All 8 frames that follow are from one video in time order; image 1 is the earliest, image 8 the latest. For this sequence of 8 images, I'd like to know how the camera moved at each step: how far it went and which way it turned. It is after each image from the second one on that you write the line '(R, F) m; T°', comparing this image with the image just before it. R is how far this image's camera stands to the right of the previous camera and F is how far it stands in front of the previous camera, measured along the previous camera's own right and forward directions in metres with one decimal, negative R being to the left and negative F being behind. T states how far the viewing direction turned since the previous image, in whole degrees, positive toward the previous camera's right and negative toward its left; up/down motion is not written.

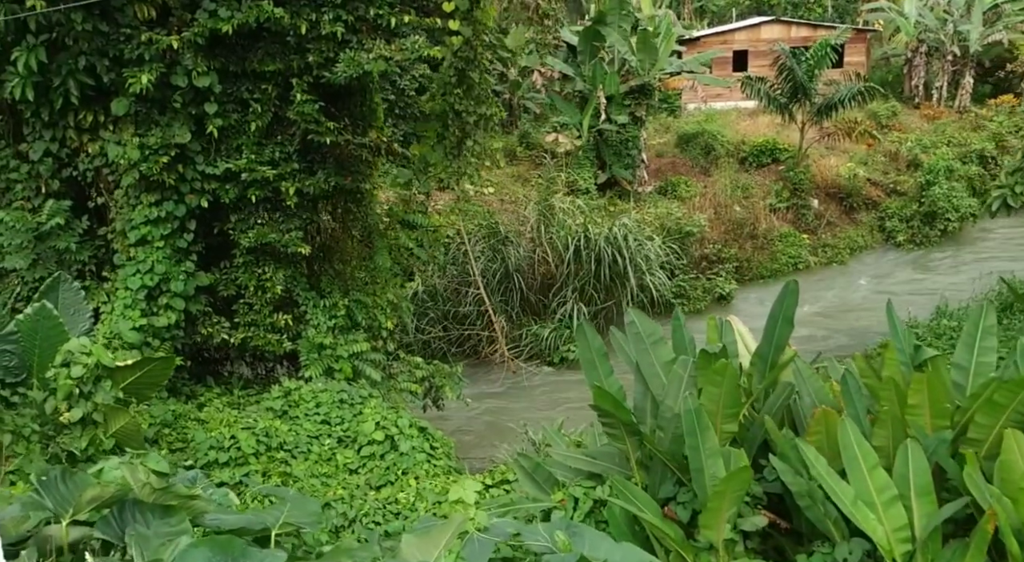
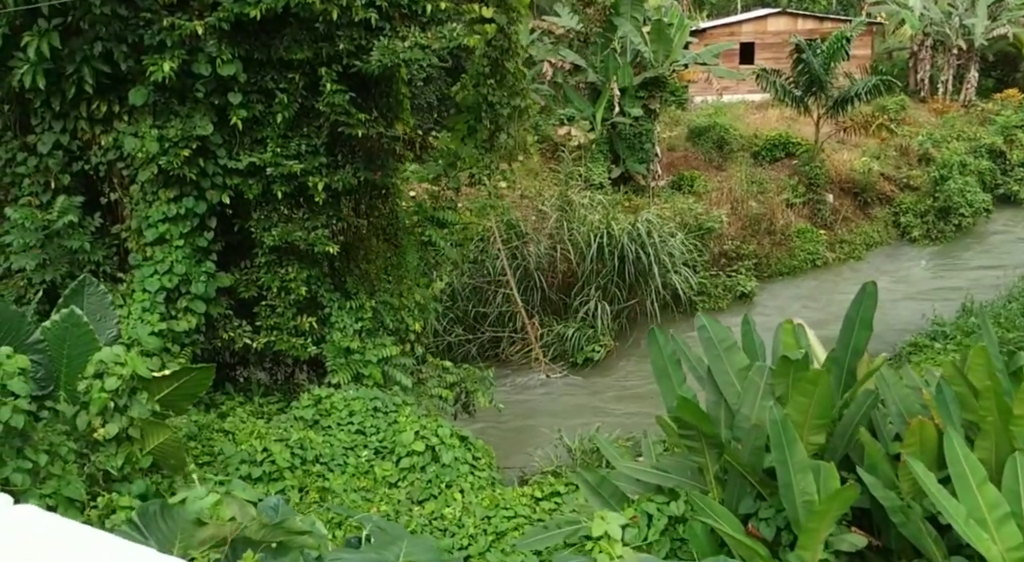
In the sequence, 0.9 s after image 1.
(-0.3, +0.3) m; +1°
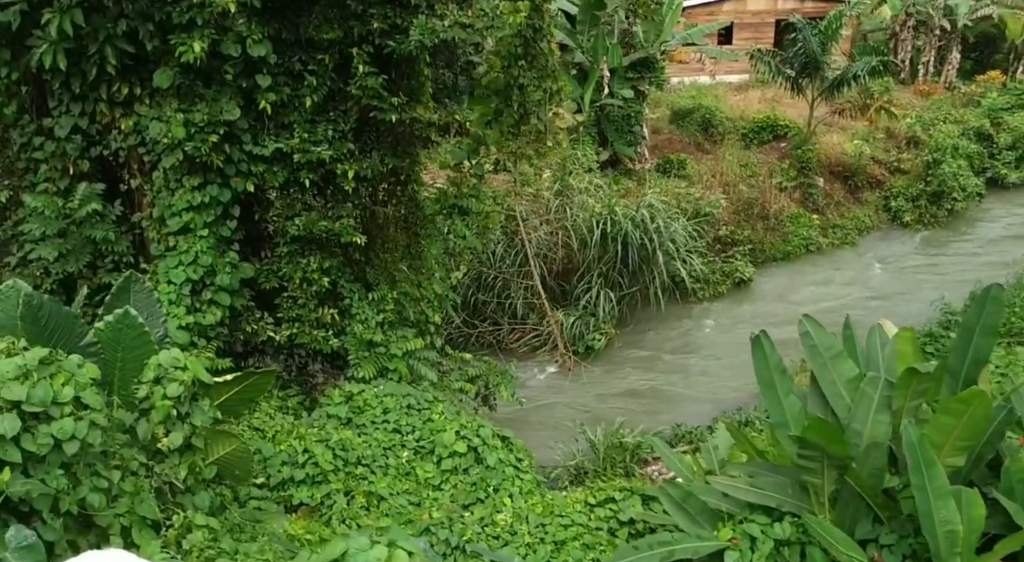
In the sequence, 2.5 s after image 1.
(-0.5, +0.2) m; +4°
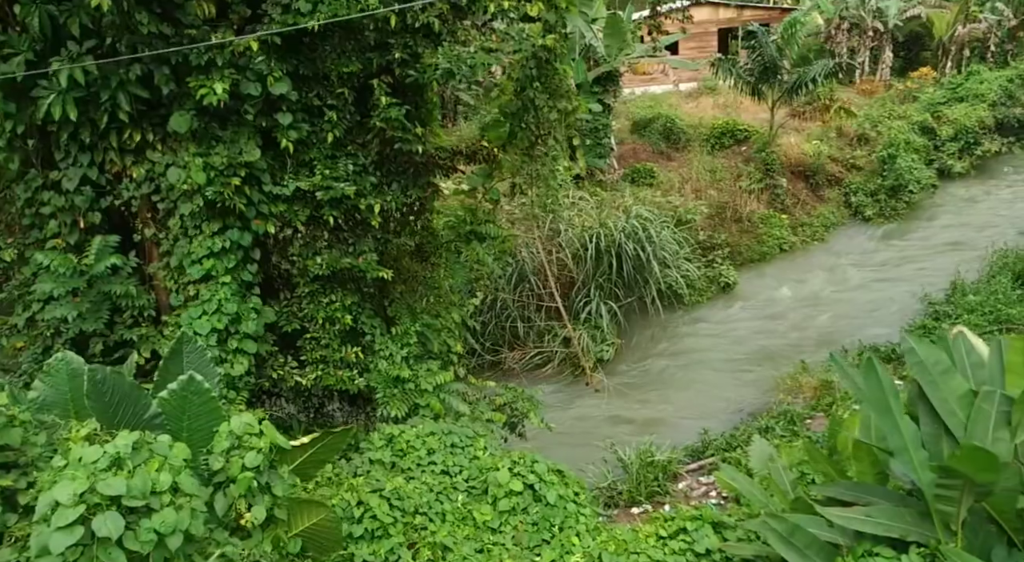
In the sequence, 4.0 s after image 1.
(-0.6, +0.2) m; +5°
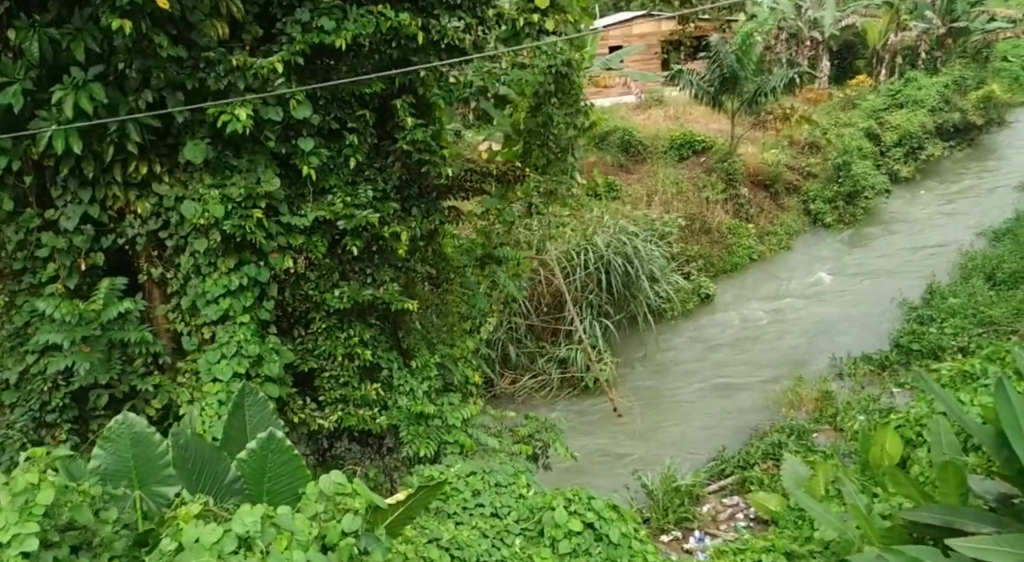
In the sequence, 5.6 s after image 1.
(-0.6, +0.3) m; +6°
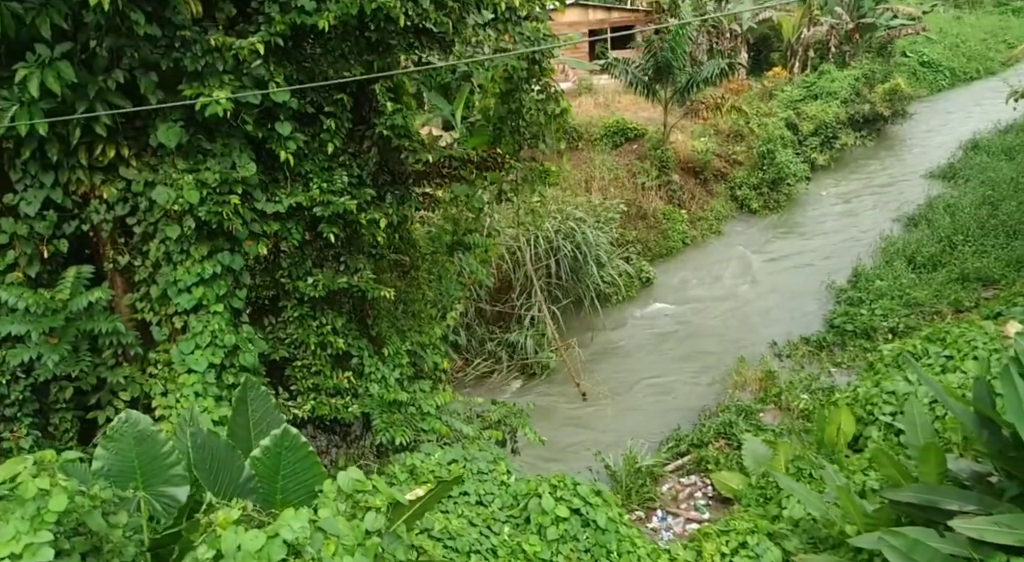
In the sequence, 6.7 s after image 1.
(-0.4, 0.0) m; +6°
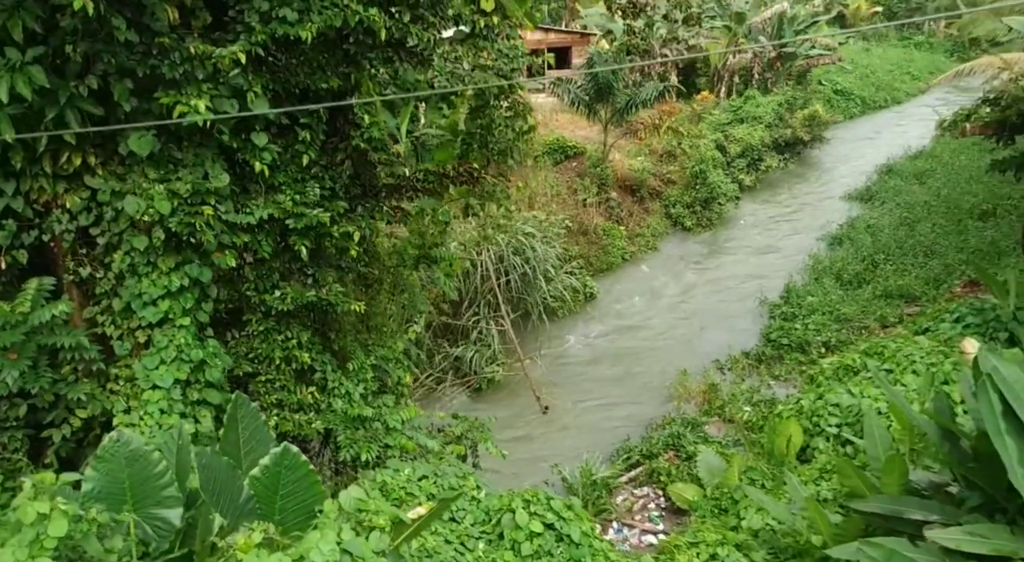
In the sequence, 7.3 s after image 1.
(-0.3, 0.0) m; +5°
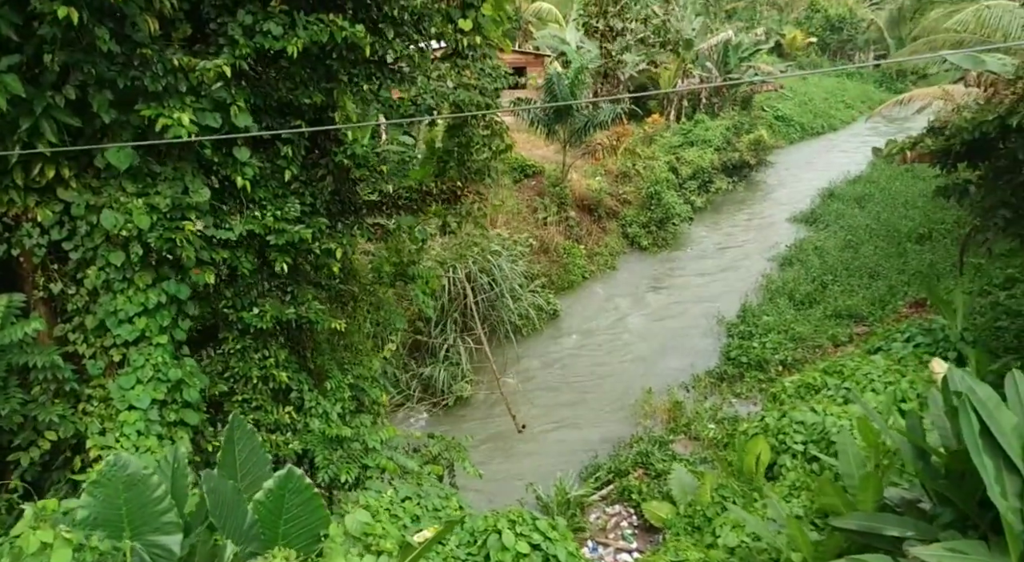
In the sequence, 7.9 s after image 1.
(-0.2, 0.0) m; +4°
